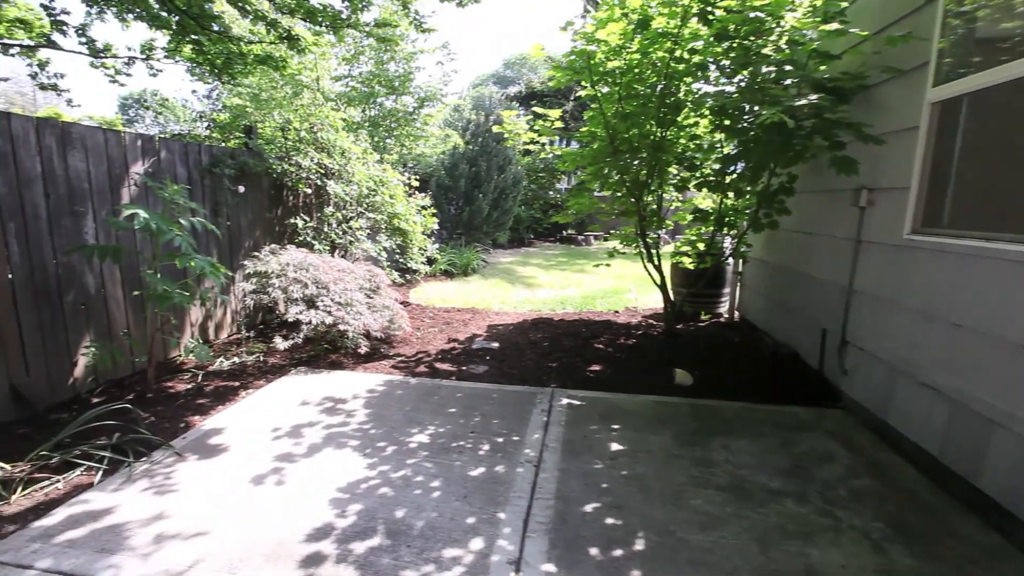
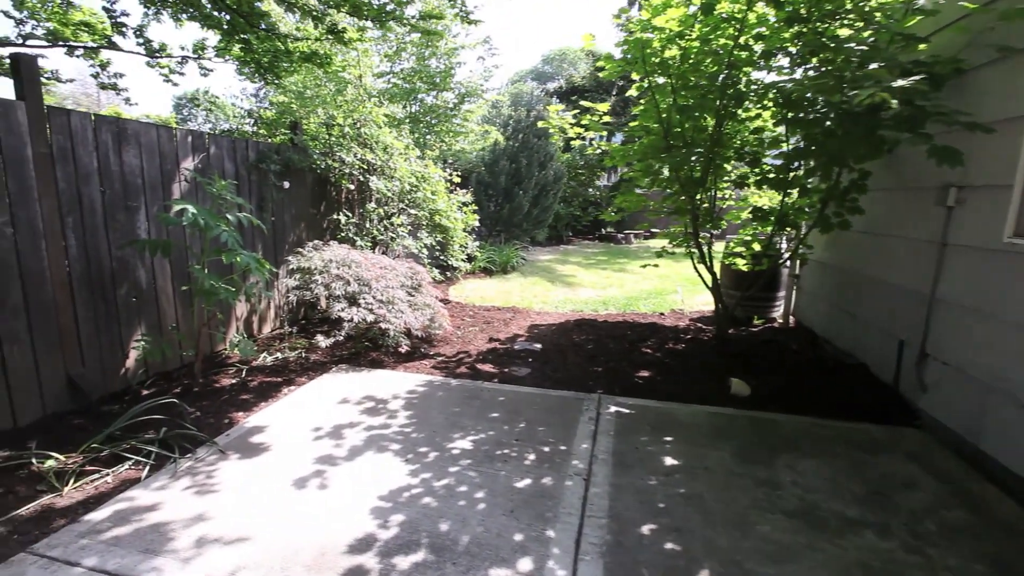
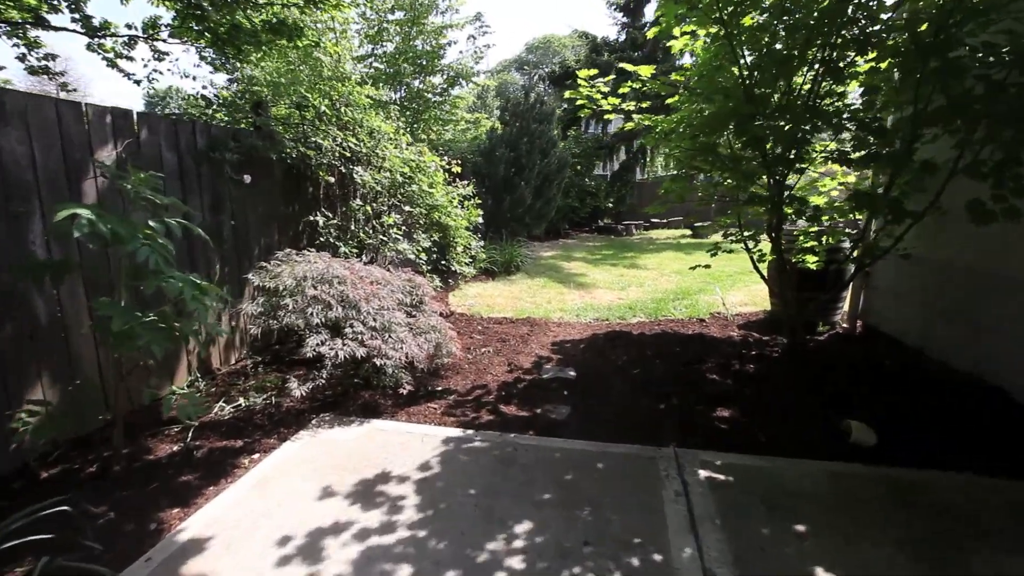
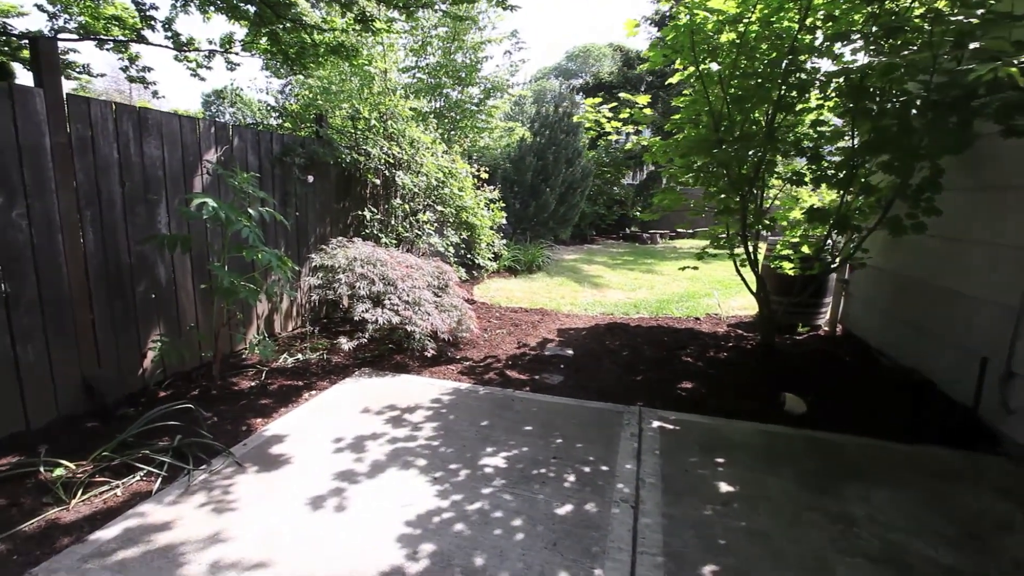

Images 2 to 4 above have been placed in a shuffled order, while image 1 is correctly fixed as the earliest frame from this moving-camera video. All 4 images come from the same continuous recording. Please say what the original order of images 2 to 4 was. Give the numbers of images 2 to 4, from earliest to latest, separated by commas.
2, 4, 3
